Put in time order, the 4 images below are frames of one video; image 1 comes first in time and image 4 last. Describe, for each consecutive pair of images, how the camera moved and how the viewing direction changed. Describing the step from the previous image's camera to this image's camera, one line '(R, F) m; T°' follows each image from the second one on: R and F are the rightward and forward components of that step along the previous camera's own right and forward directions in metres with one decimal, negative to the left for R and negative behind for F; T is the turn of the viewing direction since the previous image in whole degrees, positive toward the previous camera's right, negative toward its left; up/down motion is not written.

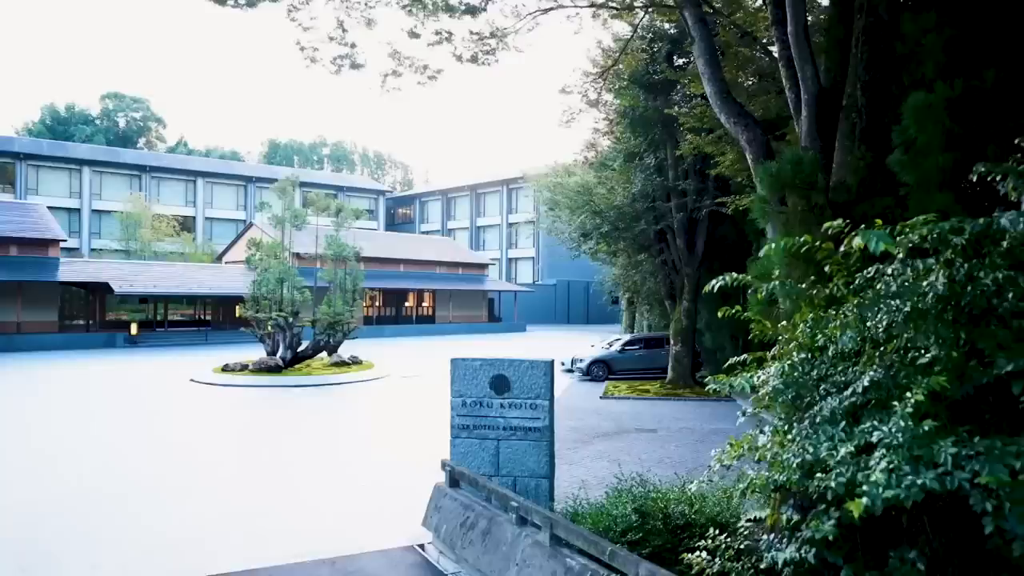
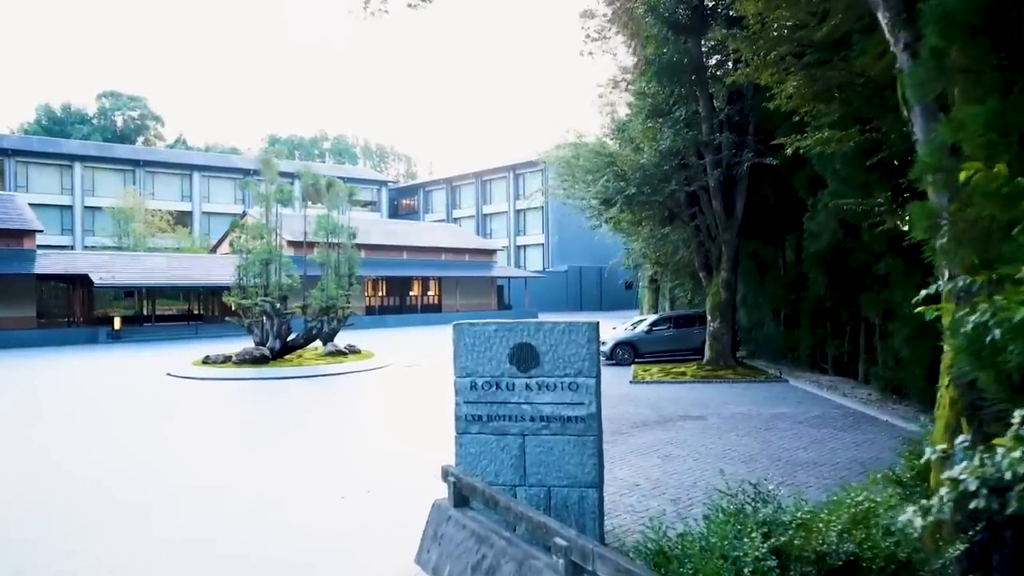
(-0.1, +2.1) m; -1°
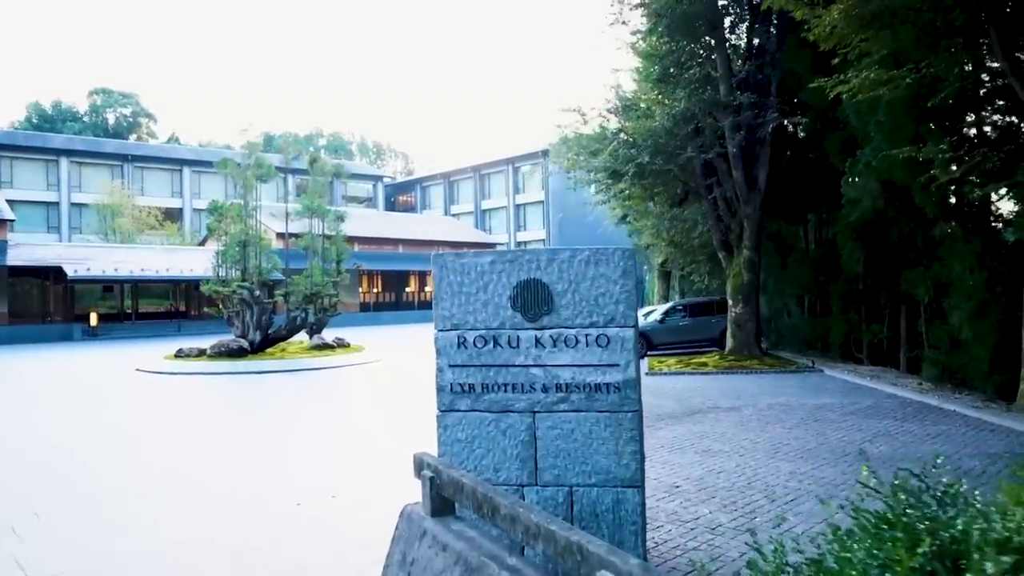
(0.0, +1.5) m; 0°
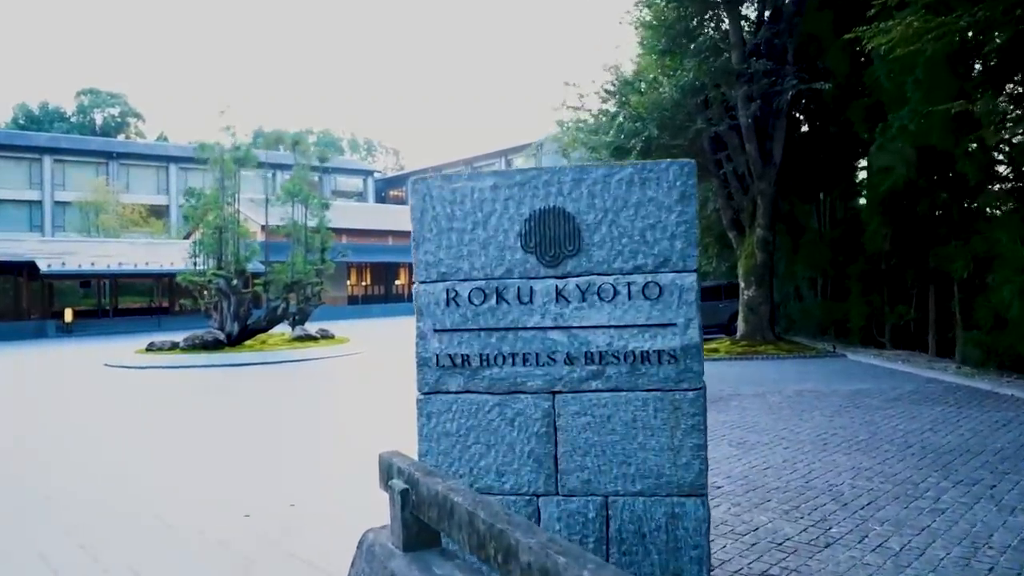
(-0.1, +1.0) m; 0°
